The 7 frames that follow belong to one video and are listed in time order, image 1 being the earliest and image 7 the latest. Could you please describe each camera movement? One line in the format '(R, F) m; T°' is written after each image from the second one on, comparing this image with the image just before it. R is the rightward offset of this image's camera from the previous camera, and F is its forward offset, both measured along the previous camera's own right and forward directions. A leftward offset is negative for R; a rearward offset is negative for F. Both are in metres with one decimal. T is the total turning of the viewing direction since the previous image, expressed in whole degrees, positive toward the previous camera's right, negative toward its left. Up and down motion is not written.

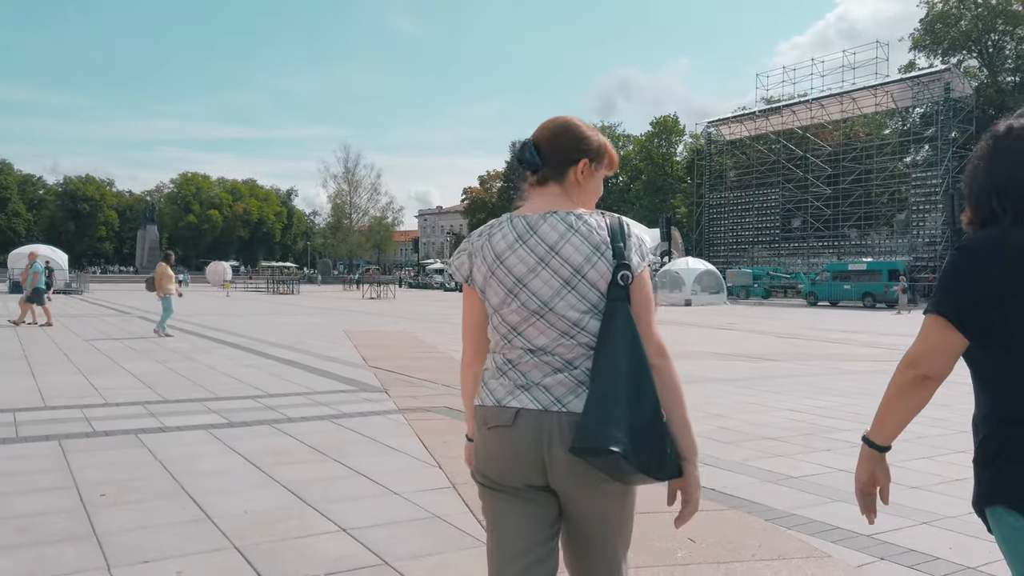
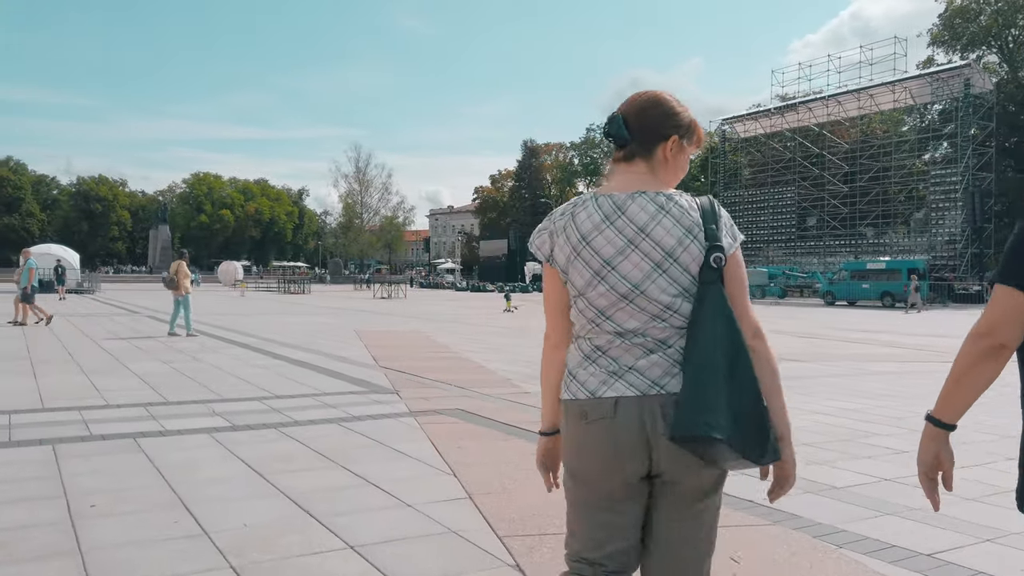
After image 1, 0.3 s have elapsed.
(-0.1, +0.4) m; -1°
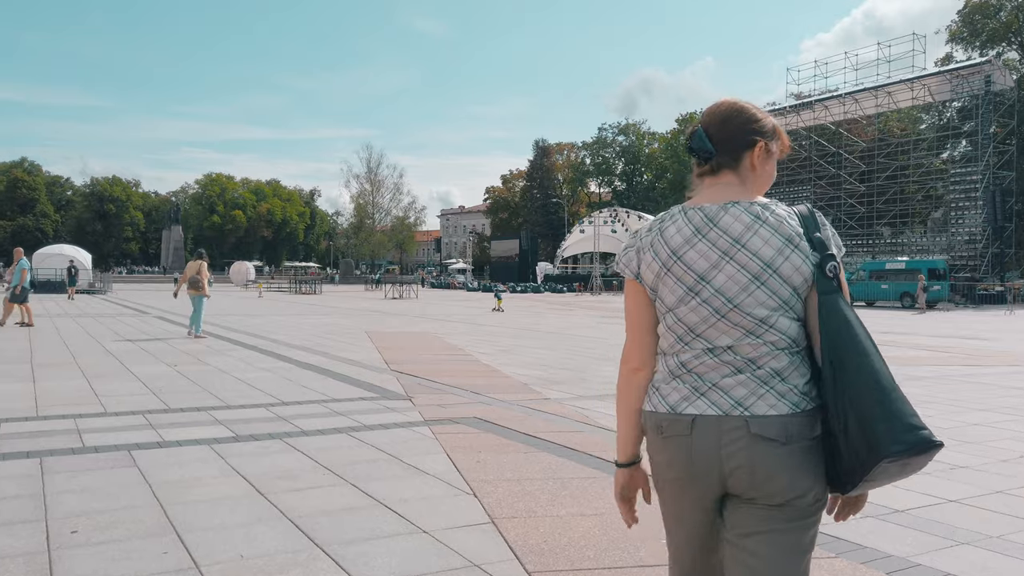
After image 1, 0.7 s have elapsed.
(-0.1, +0.5) m; -1°
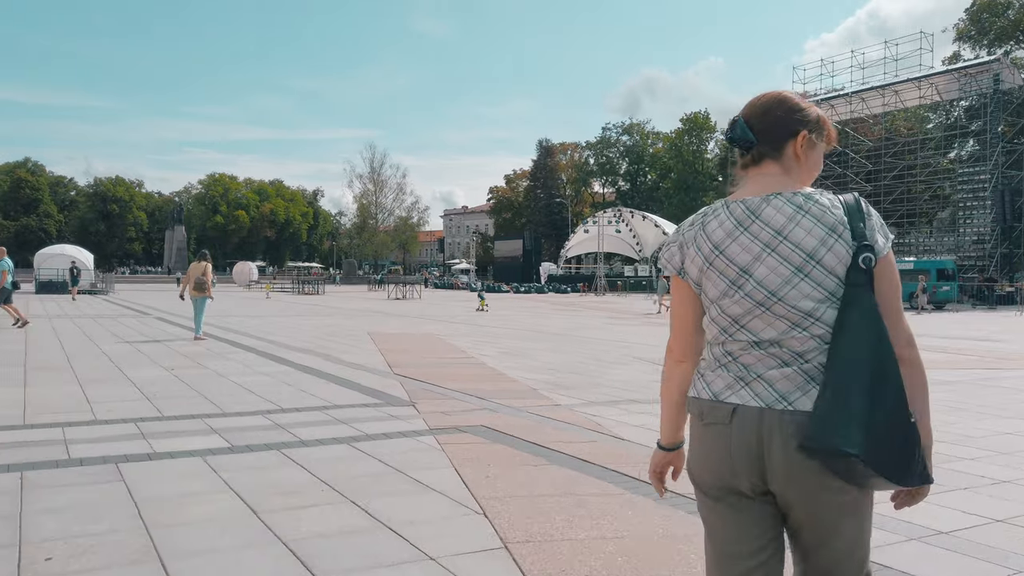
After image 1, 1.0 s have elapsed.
(-0.1, +0.3) m; 0°
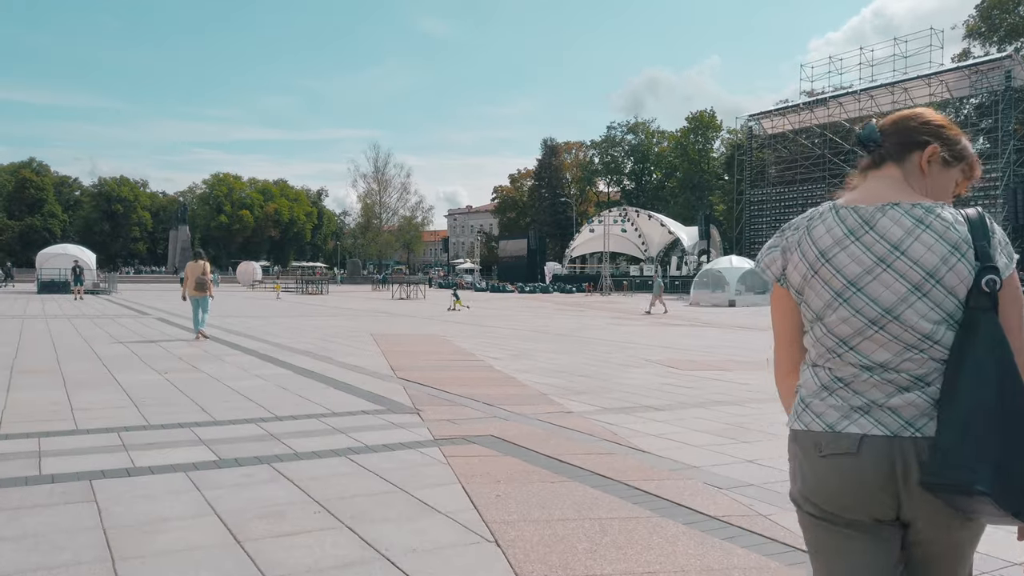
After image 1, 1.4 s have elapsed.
(-0.1, +0.5) m; 0°
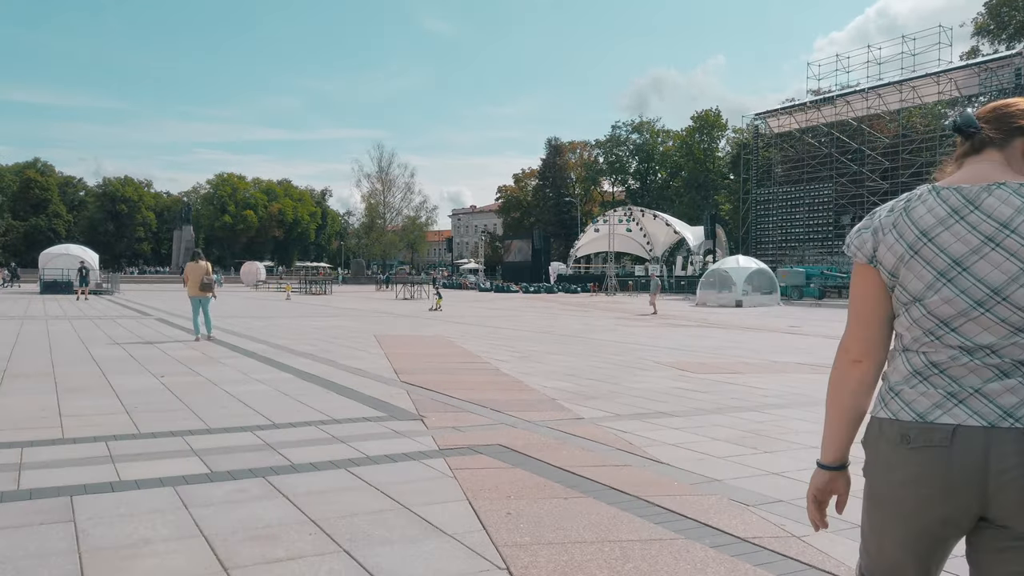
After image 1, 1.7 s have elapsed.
(0.0, +0.3) m; 0°
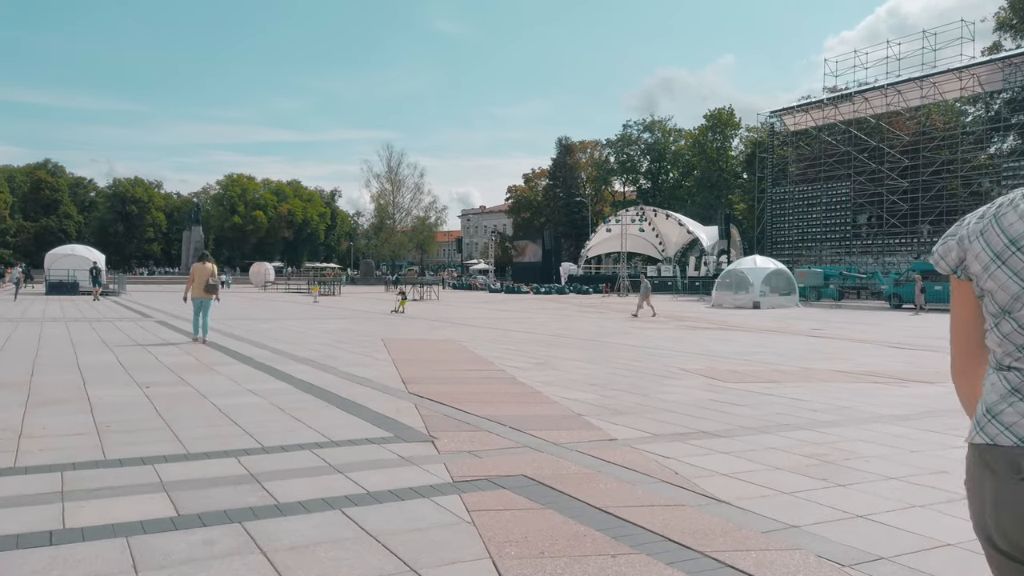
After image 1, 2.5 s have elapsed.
(-0.1, +0.9) m; -1°
